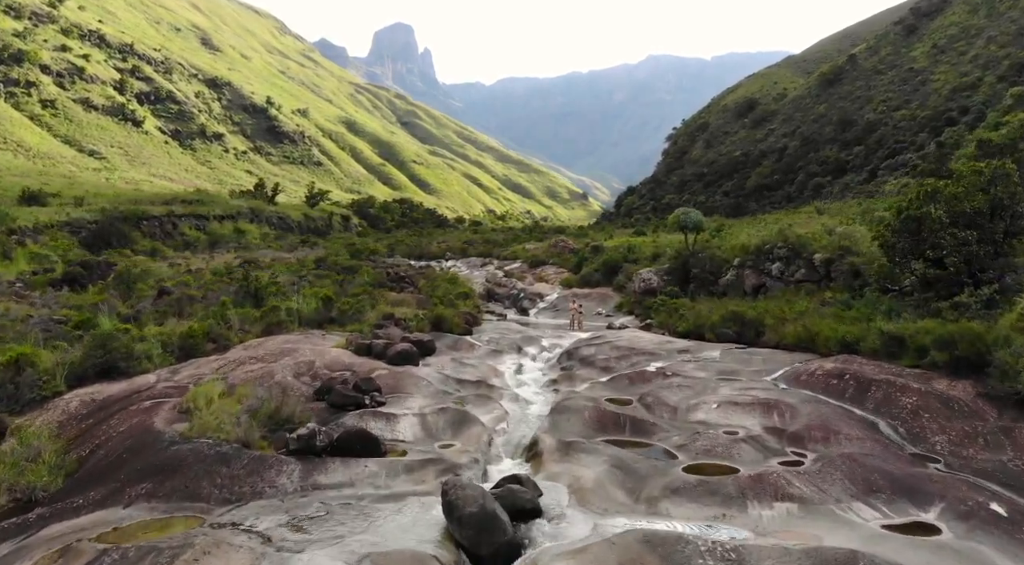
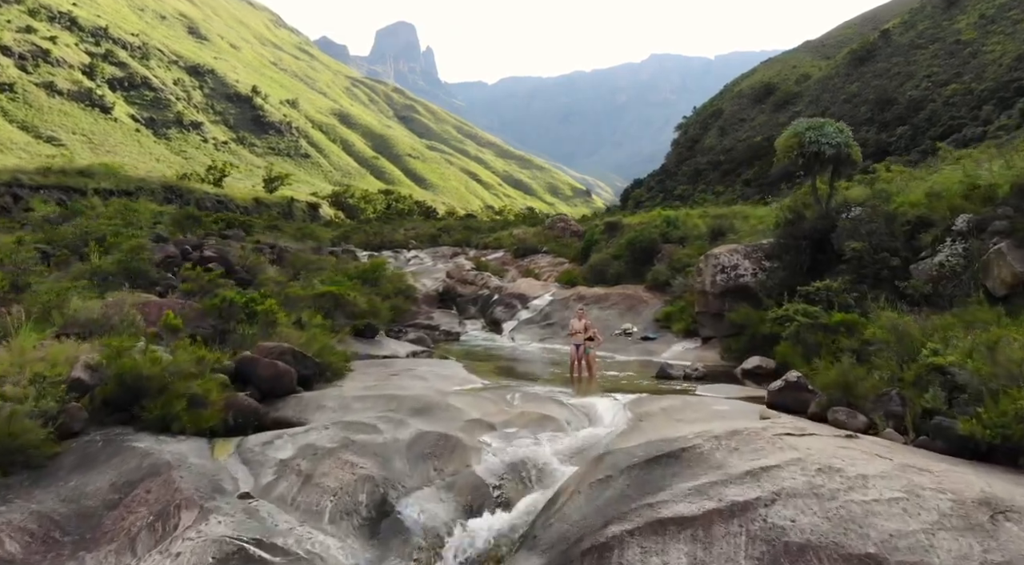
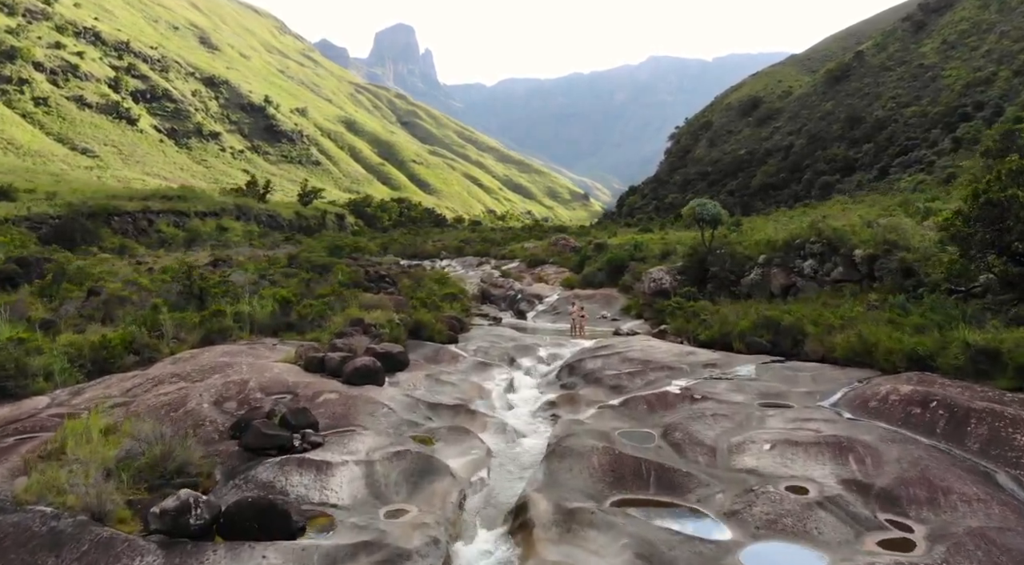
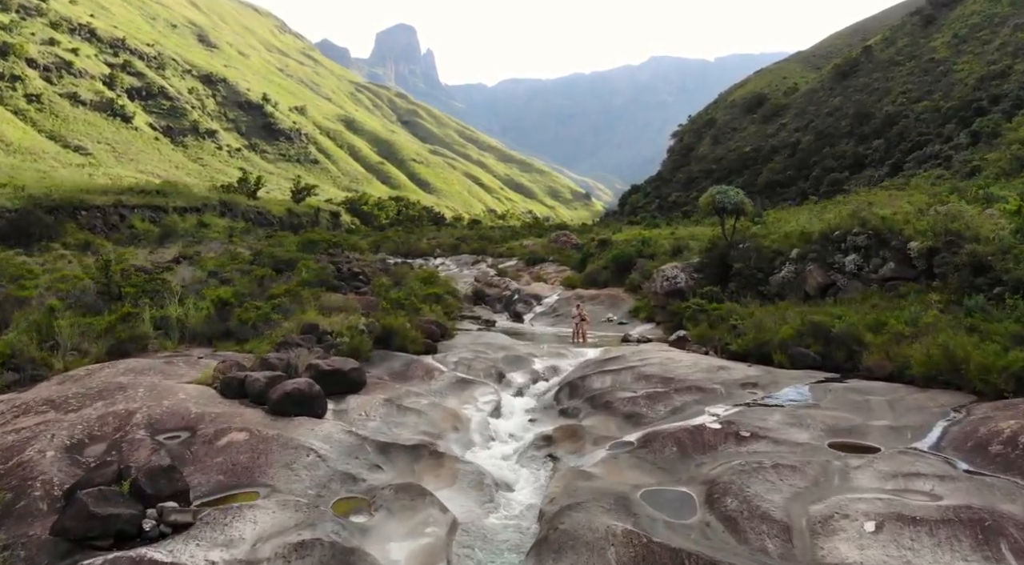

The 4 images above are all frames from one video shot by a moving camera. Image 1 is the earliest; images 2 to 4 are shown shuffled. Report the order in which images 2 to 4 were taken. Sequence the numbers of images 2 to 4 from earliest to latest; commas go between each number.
3, 4, 2
